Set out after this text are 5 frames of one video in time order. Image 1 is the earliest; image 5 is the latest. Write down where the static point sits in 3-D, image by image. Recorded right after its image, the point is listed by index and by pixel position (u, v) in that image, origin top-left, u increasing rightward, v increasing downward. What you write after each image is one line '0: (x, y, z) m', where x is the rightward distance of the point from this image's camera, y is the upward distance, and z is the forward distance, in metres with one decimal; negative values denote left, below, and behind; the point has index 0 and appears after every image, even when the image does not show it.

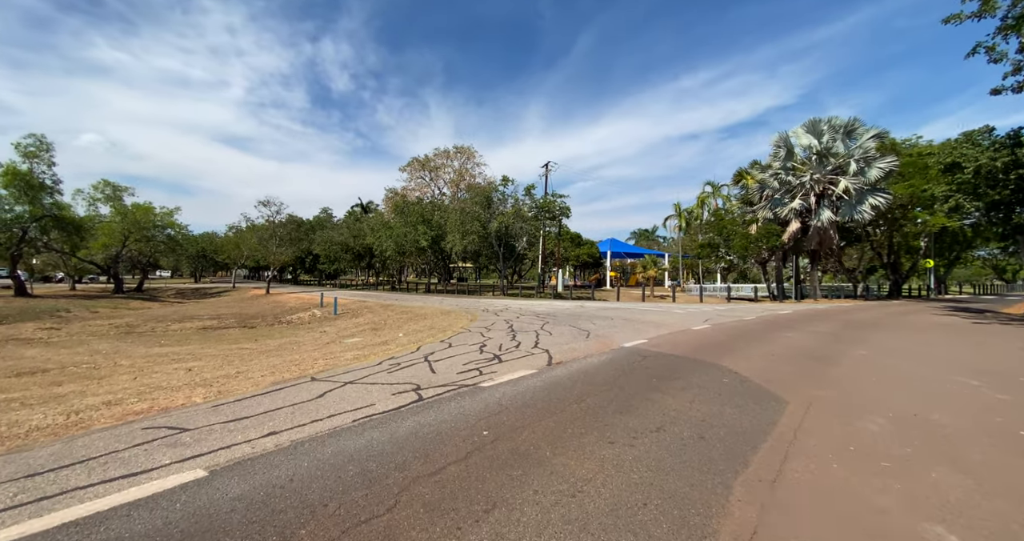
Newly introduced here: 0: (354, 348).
0: (-3.9, -1.9, +9.8) m
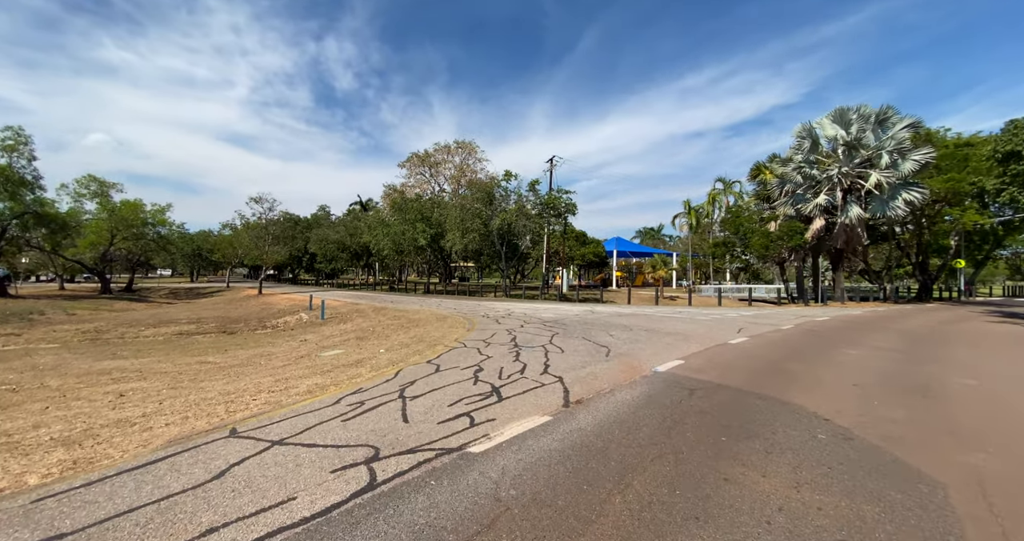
0: (-3.9, -2.0, +8.1) m
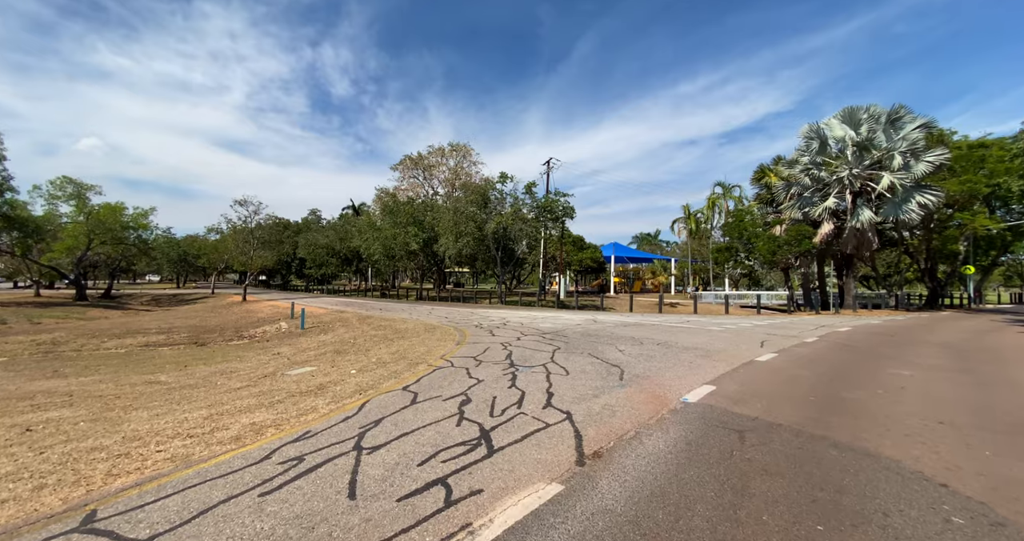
0: (-4.0, -2.1, +6.7) m
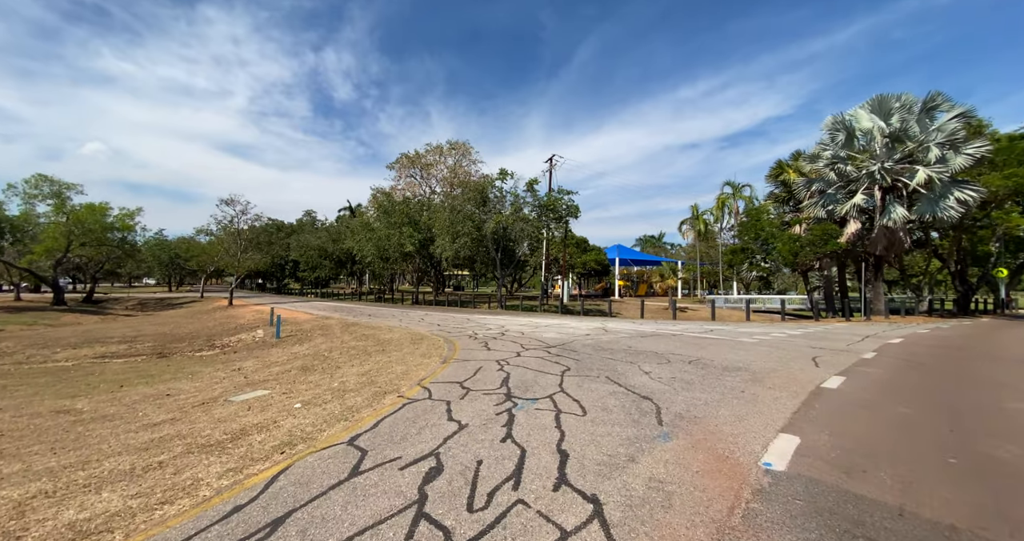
0: (-4.0, -2.1, +4.8) m
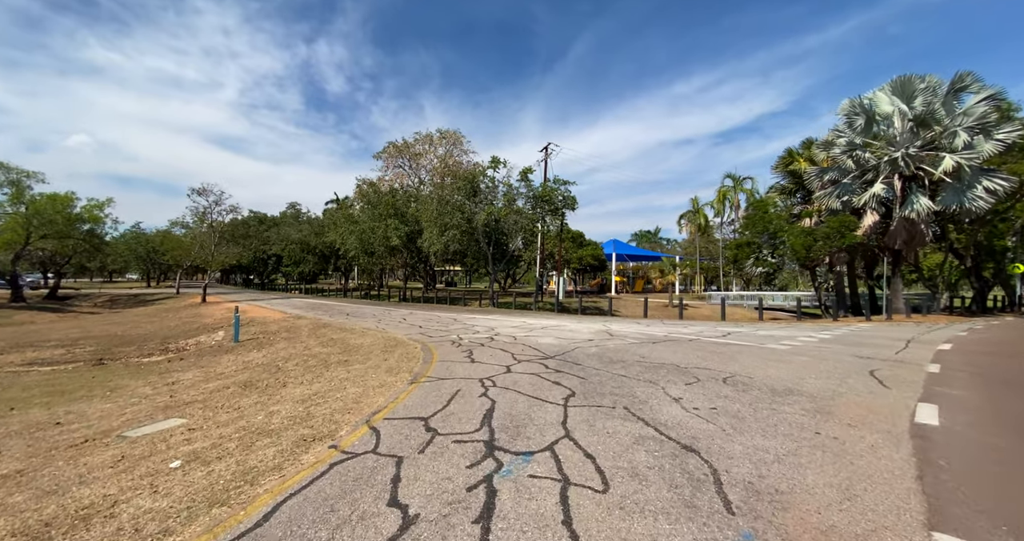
0: (-4.2, -2.0, +2.9) m
